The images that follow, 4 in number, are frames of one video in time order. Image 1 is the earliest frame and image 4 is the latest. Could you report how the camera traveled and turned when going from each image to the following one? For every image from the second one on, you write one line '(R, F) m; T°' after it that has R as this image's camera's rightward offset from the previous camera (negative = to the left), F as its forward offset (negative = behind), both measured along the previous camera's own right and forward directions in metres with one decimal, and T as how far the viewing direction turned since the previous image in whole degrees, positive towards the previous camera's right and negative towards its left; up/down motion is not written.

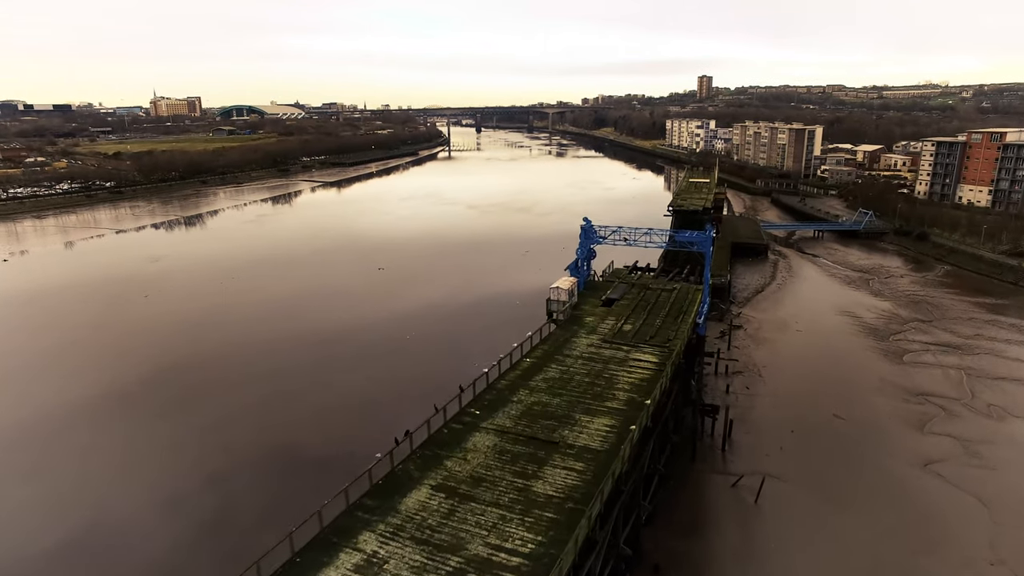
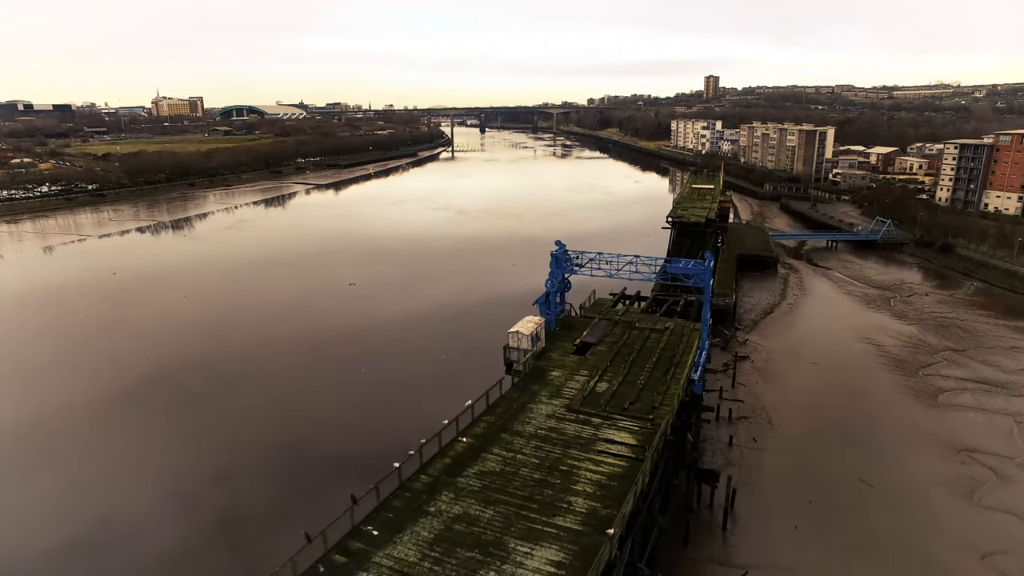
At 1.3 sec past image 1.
(+0.5, +1.2) m; -1°
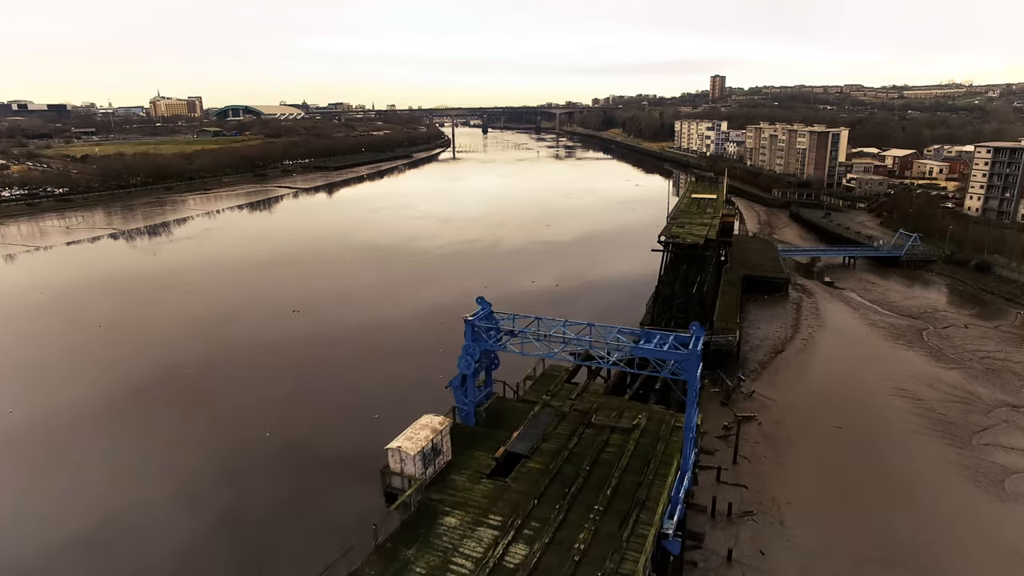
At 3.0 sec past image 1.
(+0.7, +1.7) m; -1°
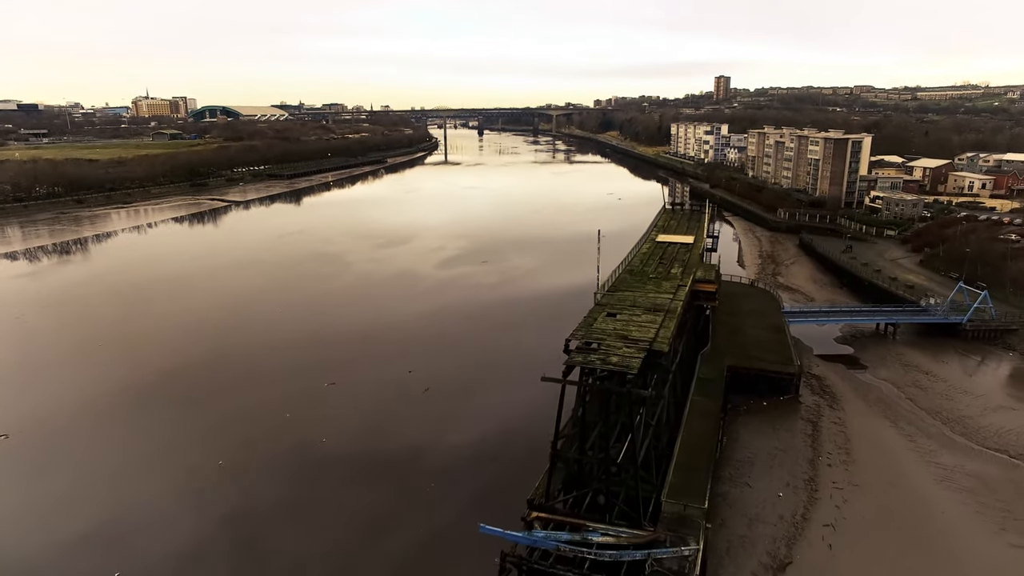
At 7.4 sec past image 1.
(+1.9, +4.1) m; -1°
